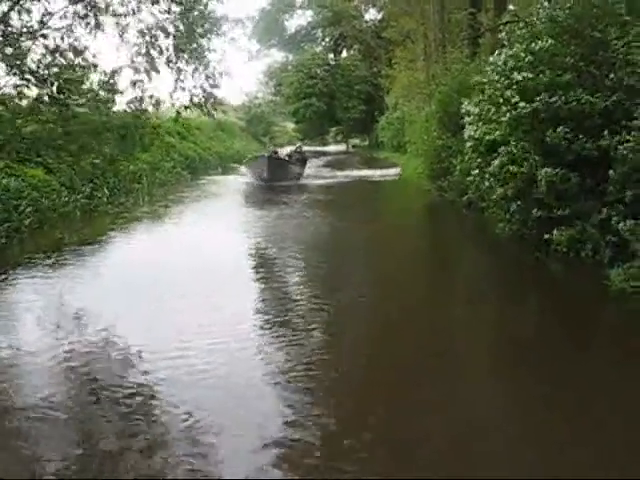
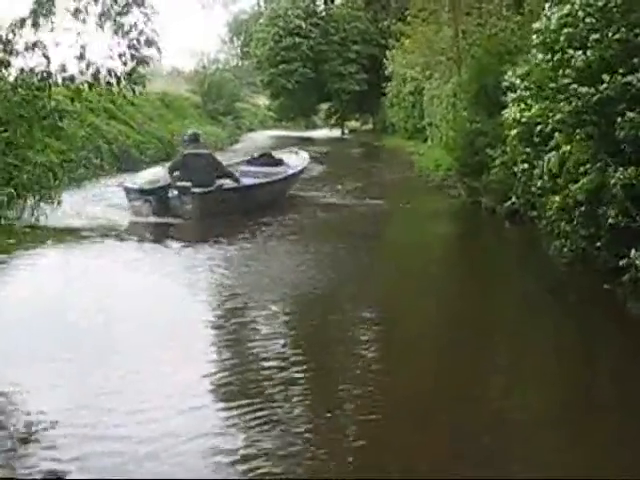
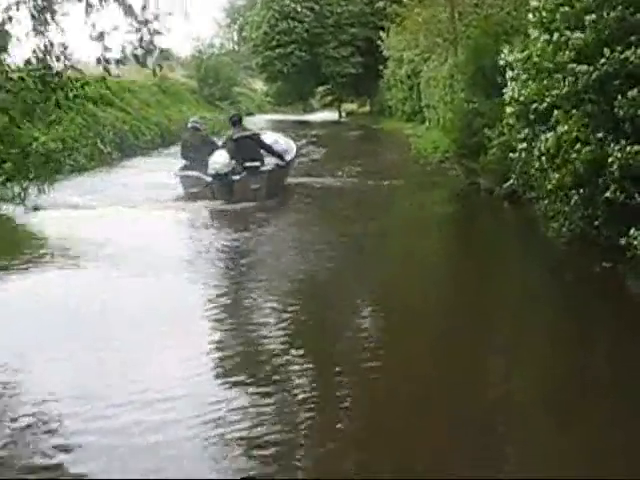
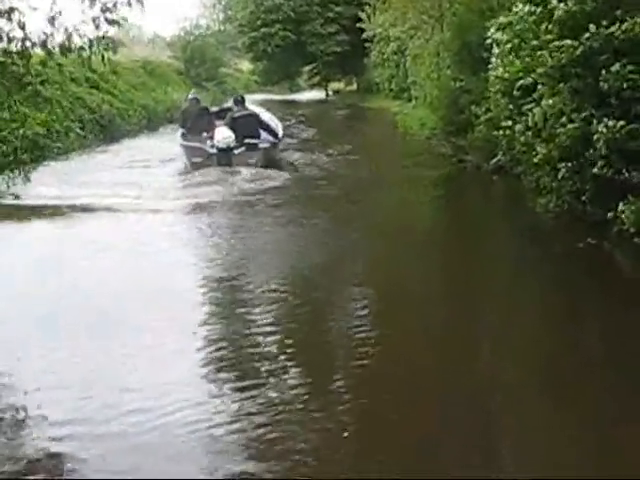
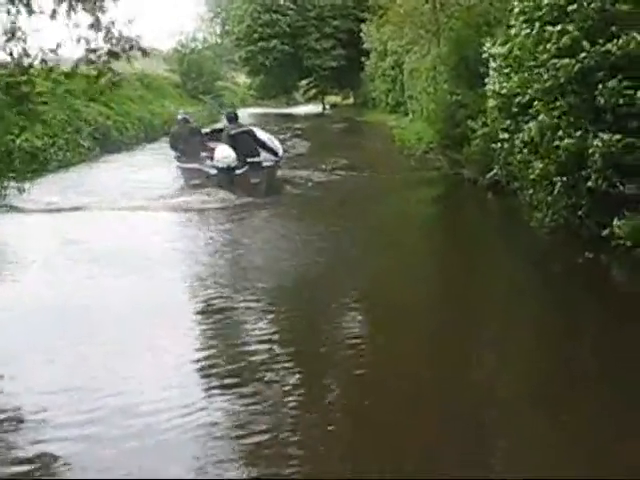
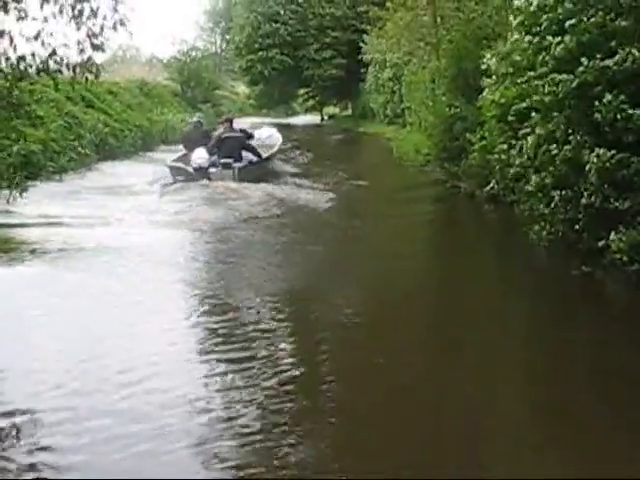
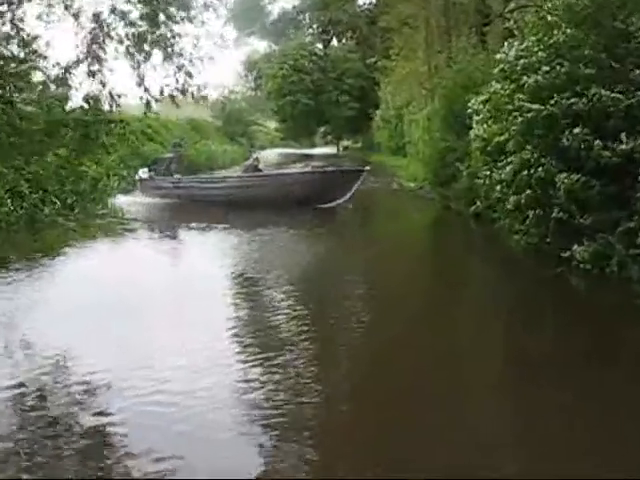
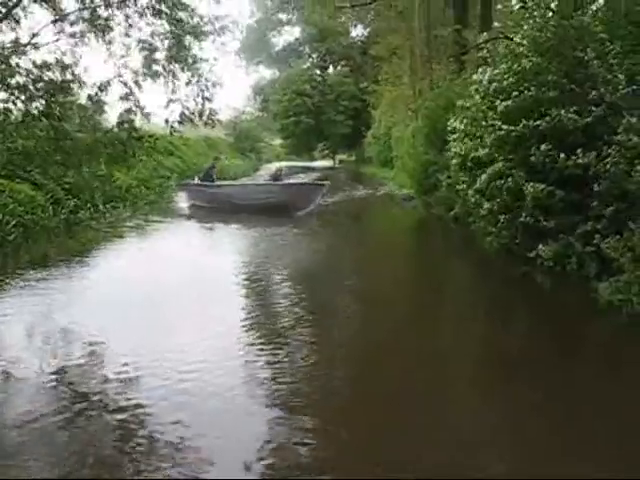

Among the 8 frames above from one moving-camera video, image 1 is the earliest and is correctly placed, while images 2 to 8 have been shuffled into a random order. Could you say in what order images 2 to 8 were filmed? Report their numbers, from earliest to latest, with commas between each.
8, 7, 2, 3, 5, 4, 6
